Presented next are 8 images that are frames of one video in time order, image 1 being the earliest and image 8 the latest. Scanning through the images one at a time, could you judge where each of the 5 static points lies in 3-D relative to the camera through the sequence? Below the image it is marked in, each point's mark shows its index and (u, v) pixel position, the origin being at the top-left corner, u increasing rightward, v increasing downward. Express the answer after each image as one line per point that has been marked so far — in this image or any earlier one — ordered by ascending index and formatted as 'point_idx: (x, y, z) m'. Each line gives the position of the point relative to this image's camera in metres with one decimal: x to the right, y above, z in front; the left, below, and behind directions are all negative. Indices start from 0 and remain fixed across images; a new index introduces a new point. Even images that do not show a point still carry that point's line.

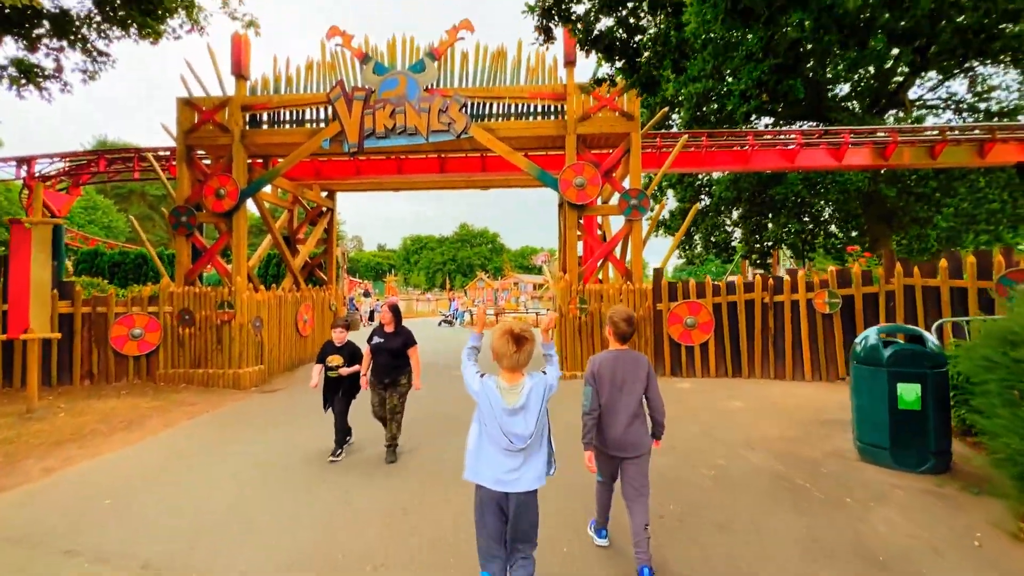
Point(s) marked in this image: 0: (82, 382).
0: (-7.0, -1.6, +7.7) m
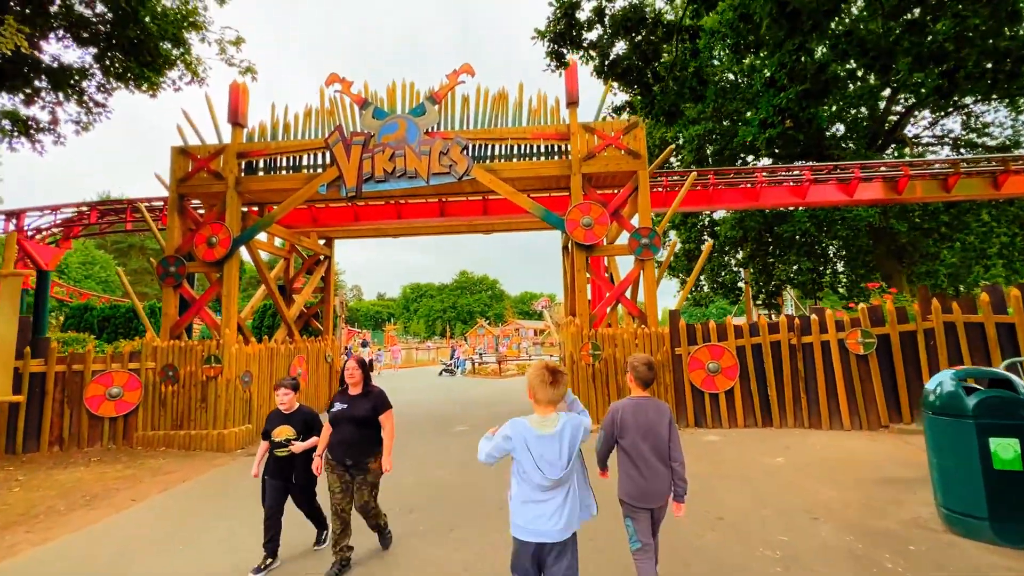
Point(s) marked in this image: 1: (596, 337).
0: (-6.9, -2.4, +7.0) m
1: (+1.3, -0.8, +7.4) m
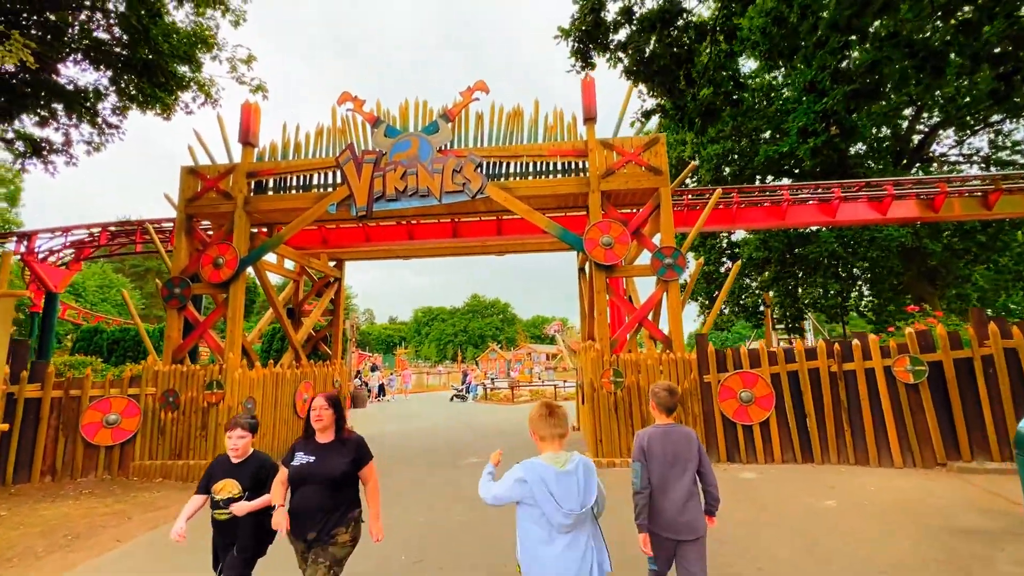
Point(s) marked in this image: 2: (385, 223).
0: (-6.7, -2.7, +6.7) m
1: (+1.5, -1.1, +6.9) m
2: (-2.7, +1.4, +9.9) m
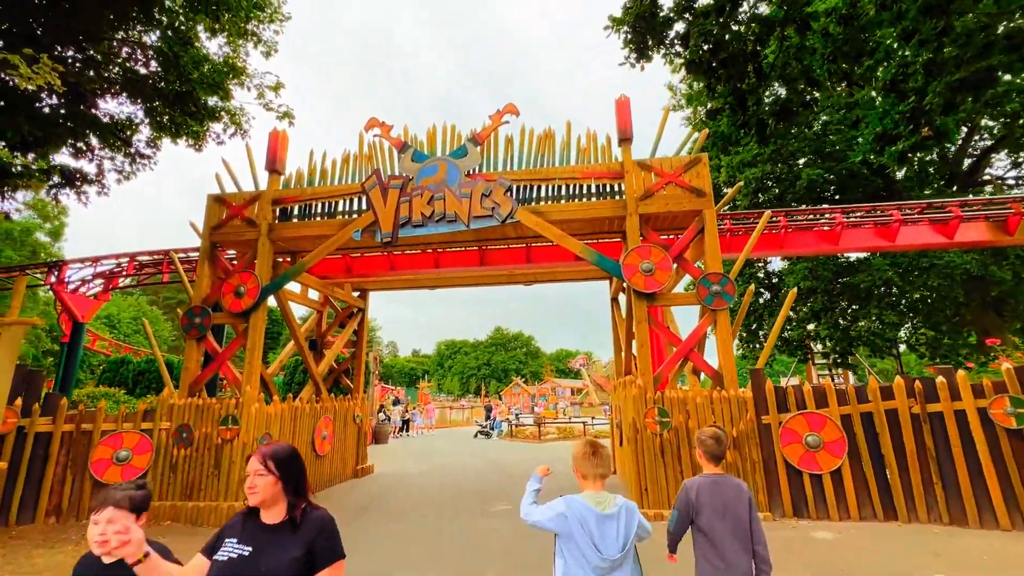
0: (-6.2, -3.1, +6.3) m
1: (+2.0, -1.5, +6.3) m
2: (-2.1, +0.7, +9.6) m
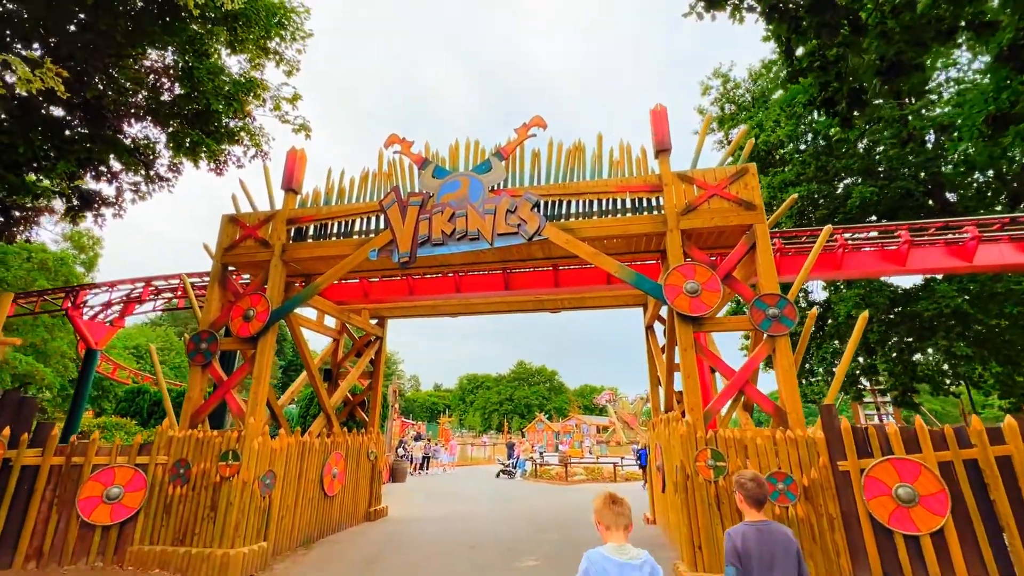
0: (-5.9, -3.4, +5.7) m
1: (+2.3, -1.8, +5.4) m
2: (-1.6, +0.2, +9.1) m
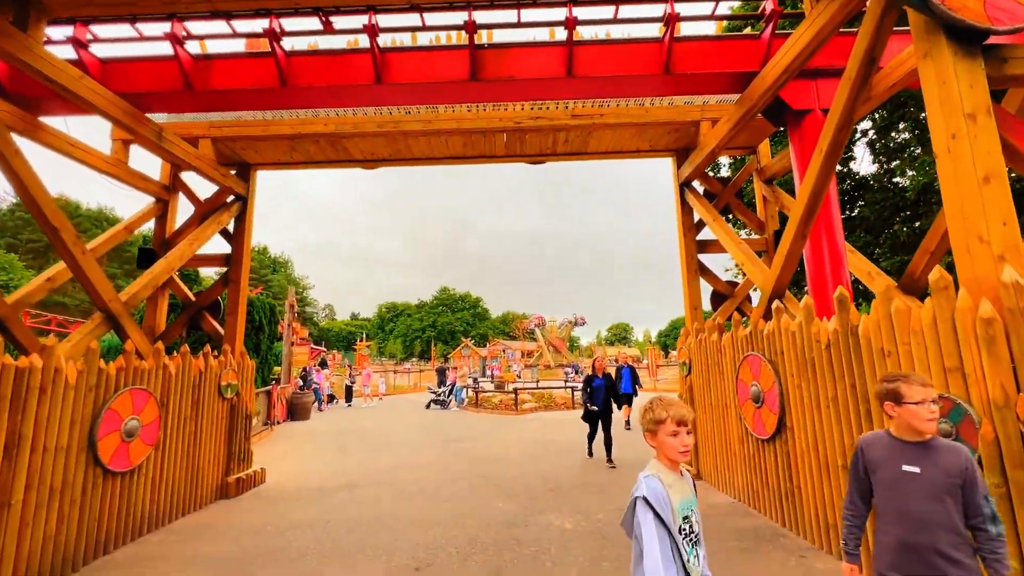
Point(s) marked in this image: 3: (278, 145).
0: (-5.7, -1.7, +1.2) m
1: (+2.5, -0.2, +2.1) m
2: (-1.9, +2.3, +4.7) m
3: (-3.0, +1.8, +6.0) m
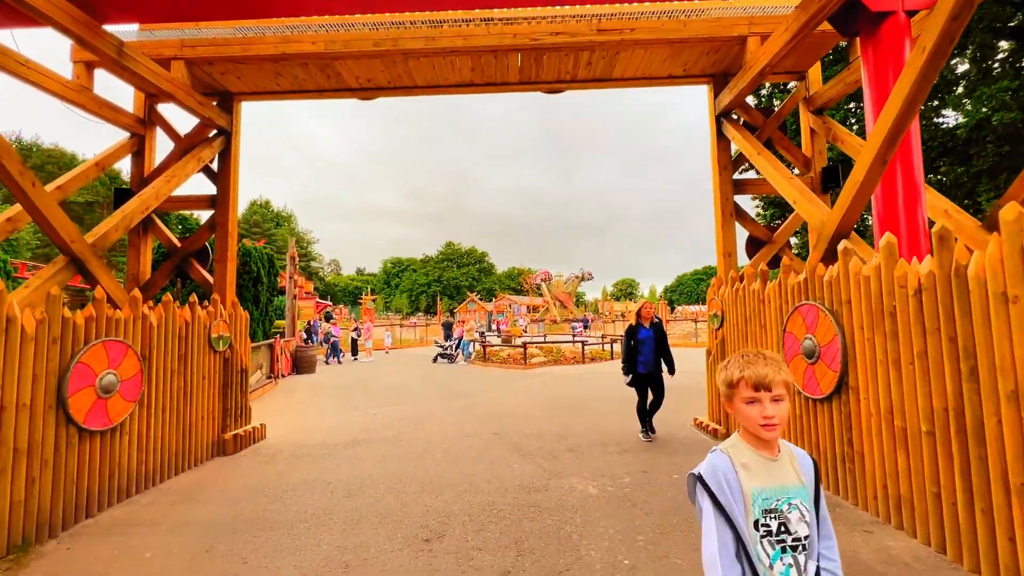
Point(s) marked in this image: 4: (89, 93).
0: (-5.6, -1.5, +0.9) m
1: (+2.6, +0.1, +1.5) m
2: (-1.7, +2.8, +3.9) m
3: (-2.8, +2.4, +5.2) m
4: (-4.6, +2.1, +5.1) m
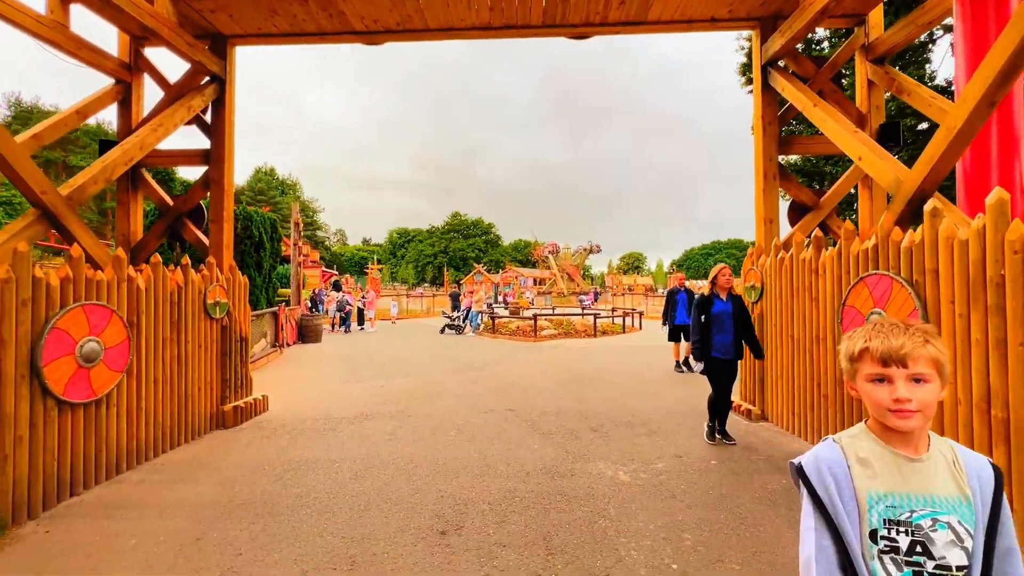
0: (-5.5, -1.3, +0.6) m
1: (+2.8, +0.2, +1.0) m
2: (-1.5, +3.1, +3.4) m
3: (-2.6, +2.8, +4.7) m
4: (-4.3, +2.5, +4.6) m
